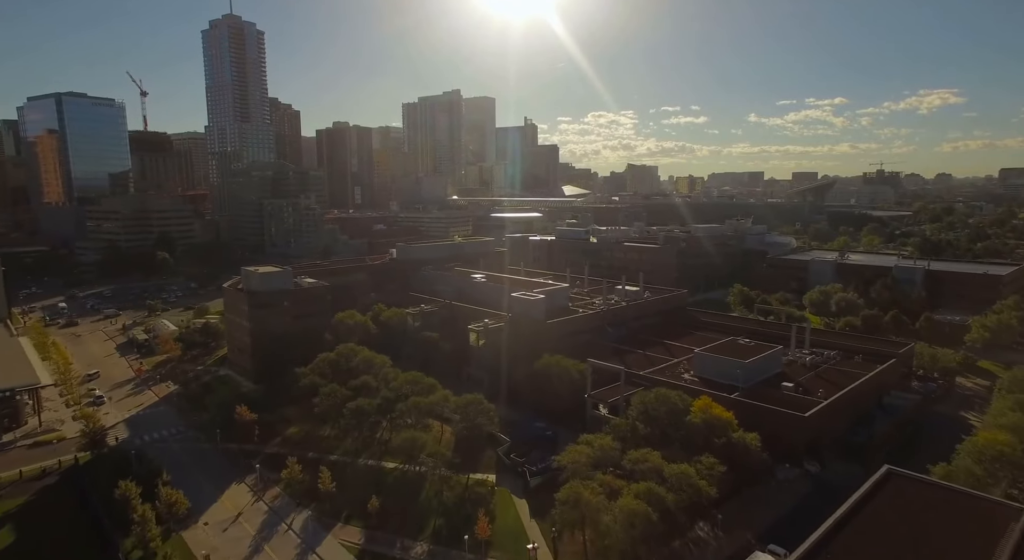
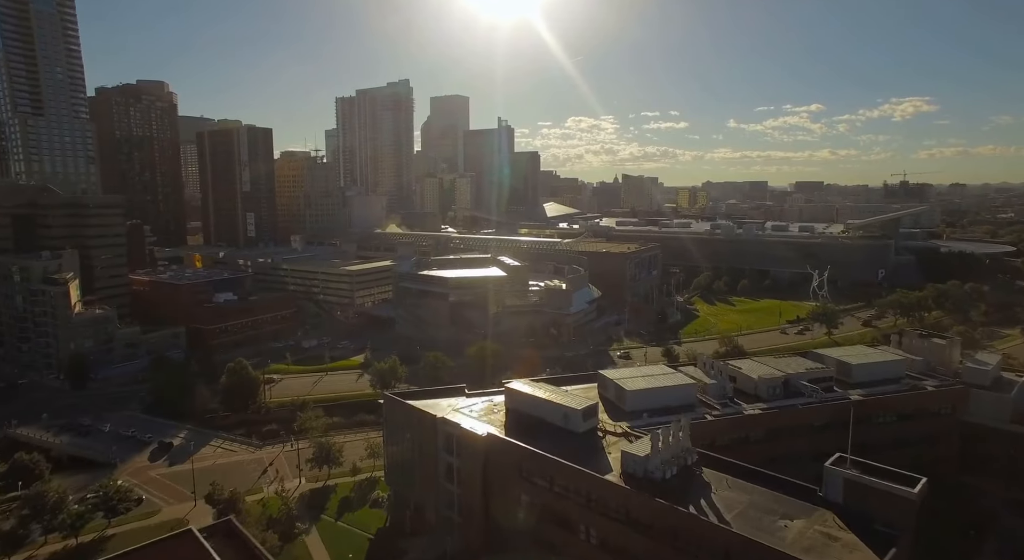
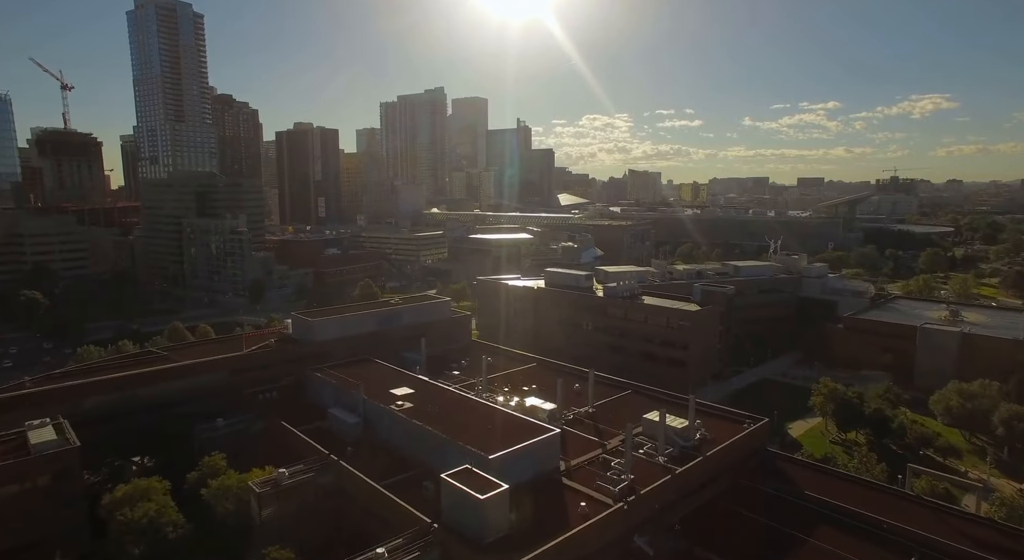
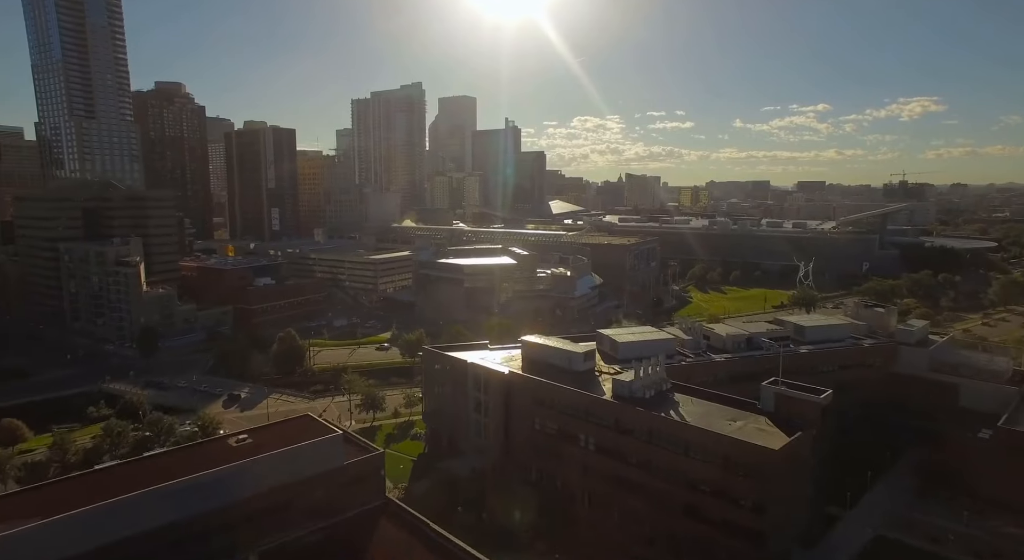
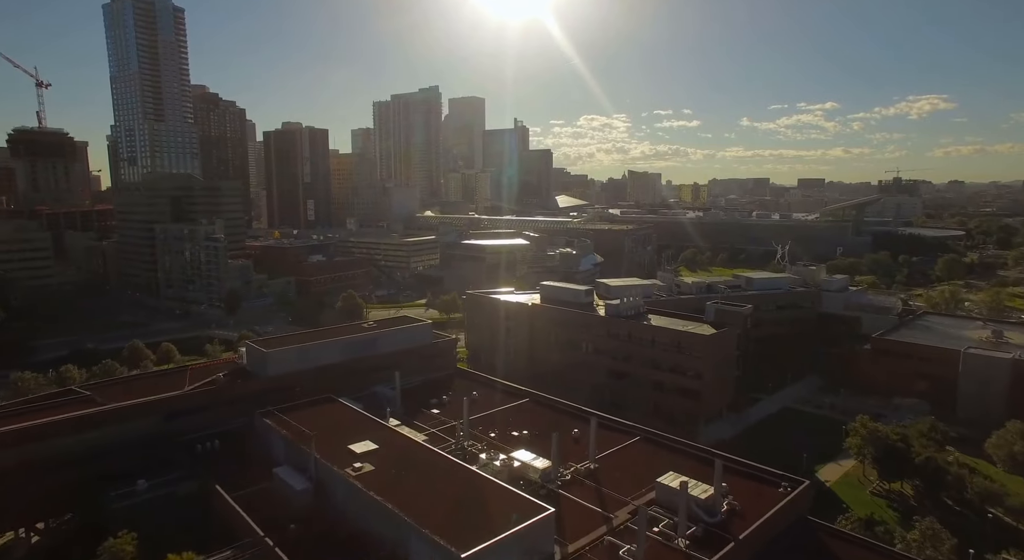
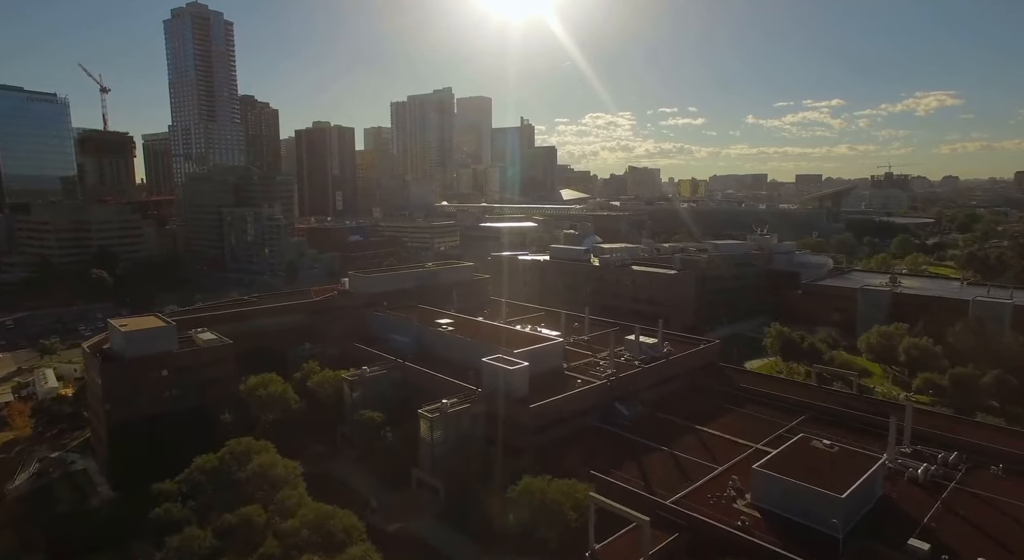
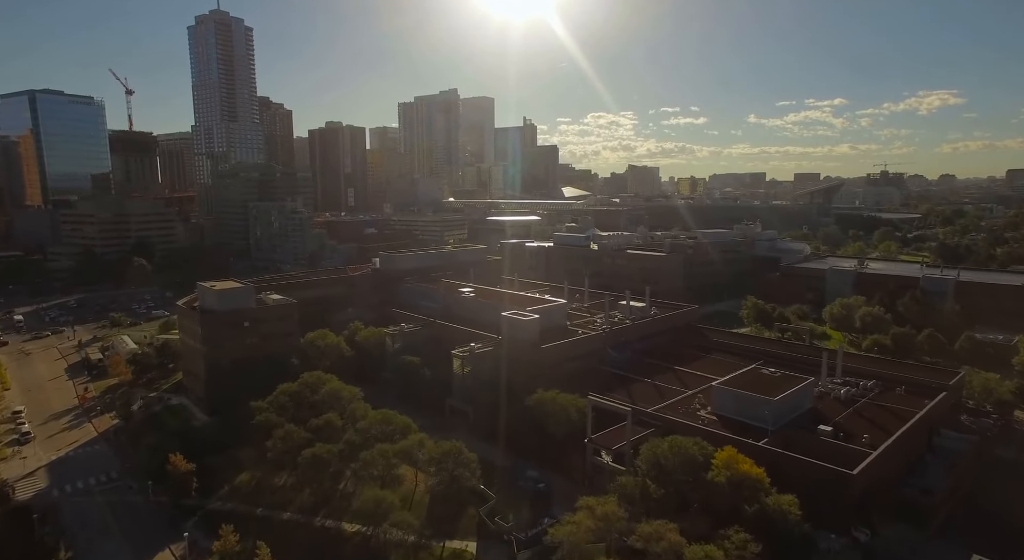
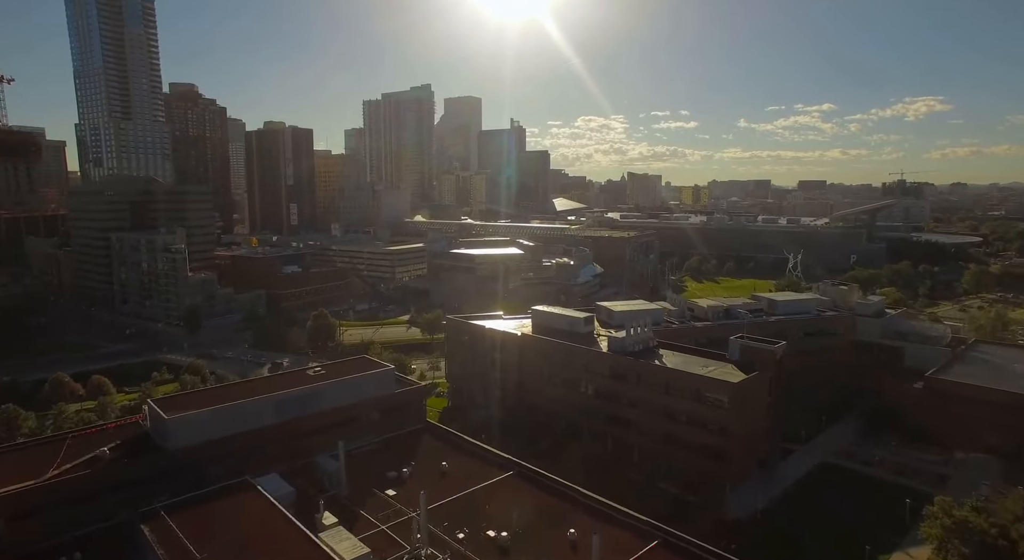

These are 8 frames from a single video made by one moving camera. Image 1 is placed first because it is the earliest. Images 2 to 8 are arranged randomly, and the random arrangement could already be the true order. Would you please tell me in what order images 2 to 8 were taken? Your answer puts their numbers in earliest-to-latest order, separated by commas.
7, 6, 3, 5, 8, 4, 2
